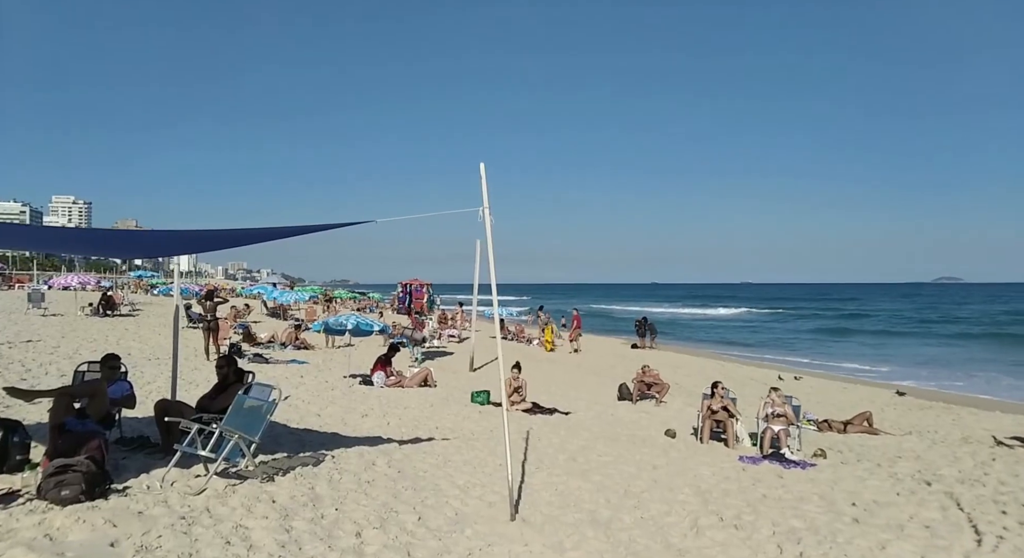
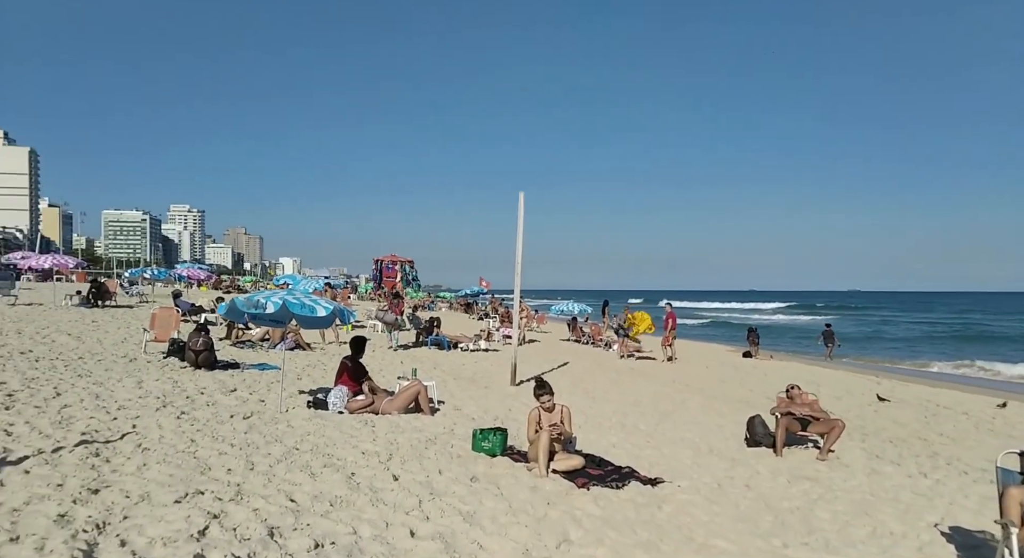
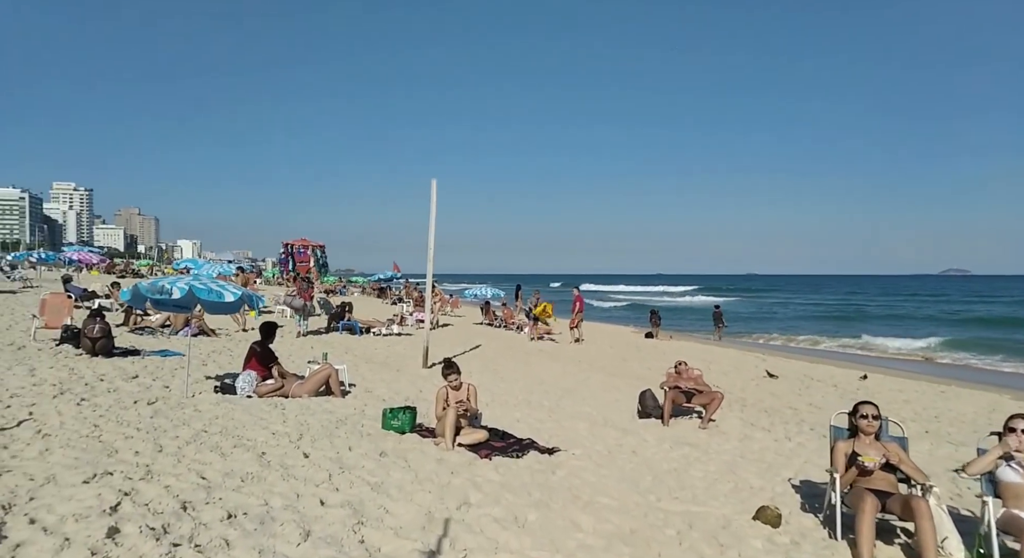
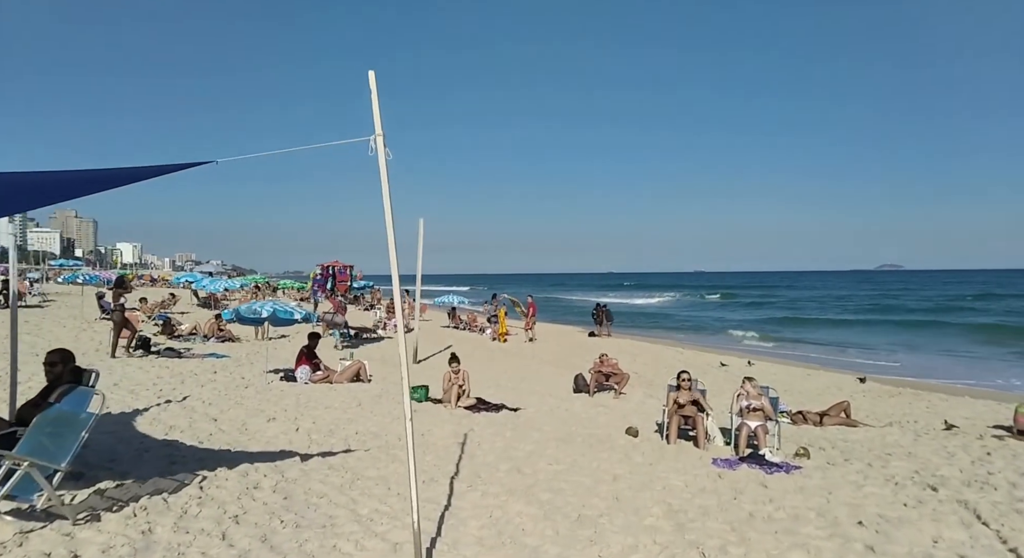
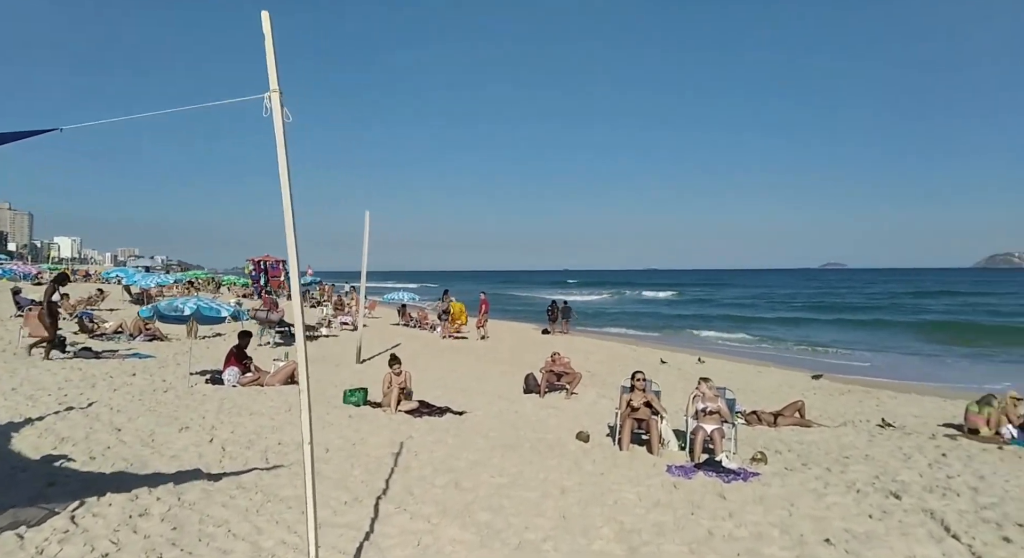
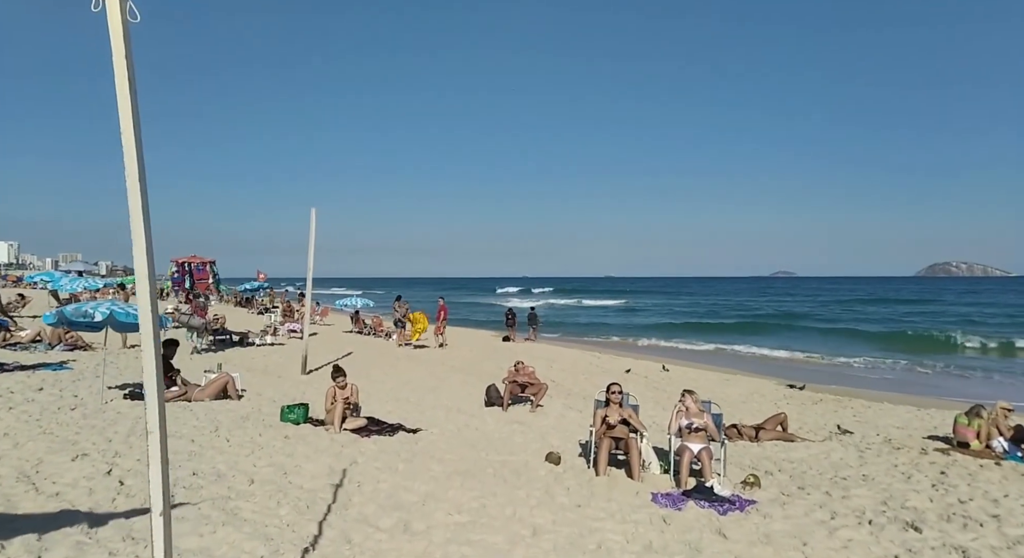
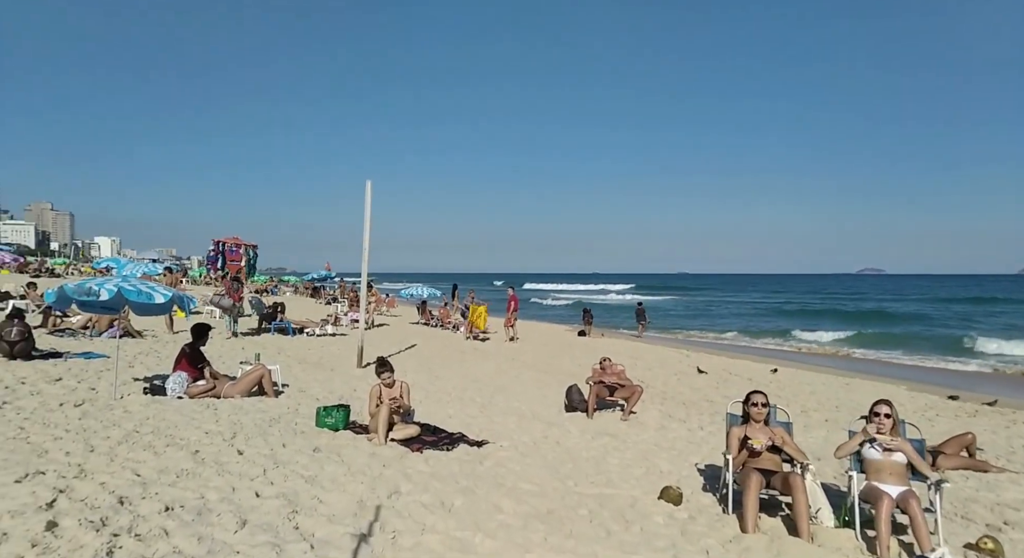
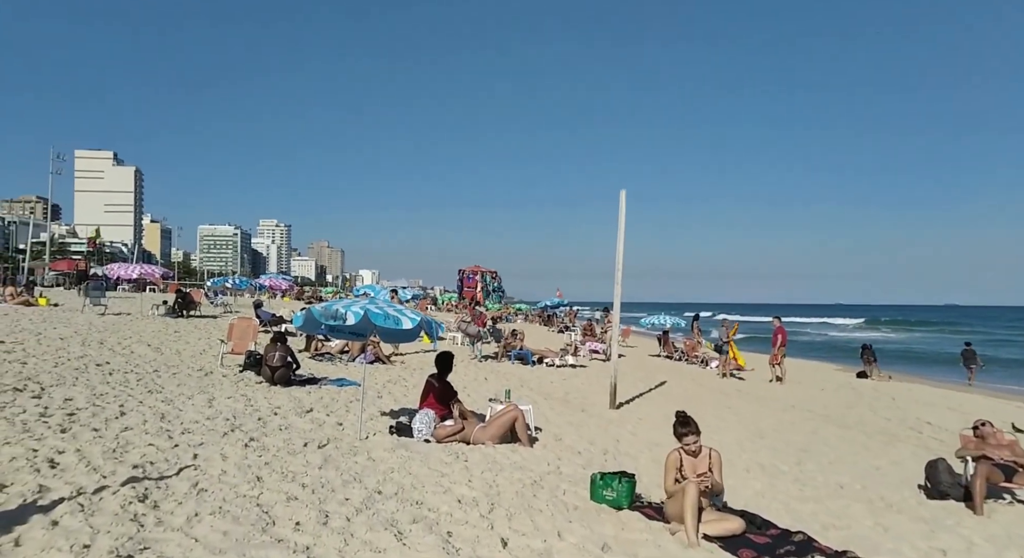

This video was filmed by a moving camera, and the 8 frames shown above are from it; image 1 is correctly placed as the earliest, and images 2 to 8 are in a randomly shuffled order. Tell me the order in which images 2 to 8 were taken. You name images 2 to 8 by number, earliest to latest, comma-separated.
4, 5, 6, 7, 3, 2, 8
